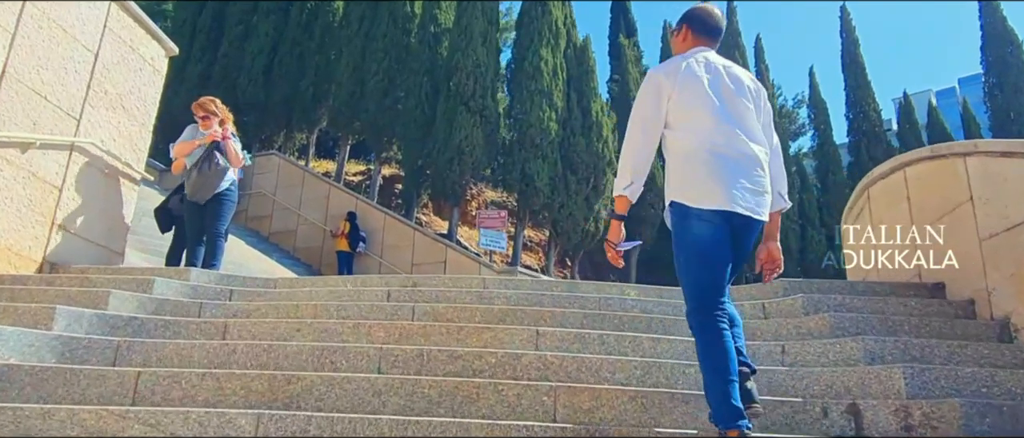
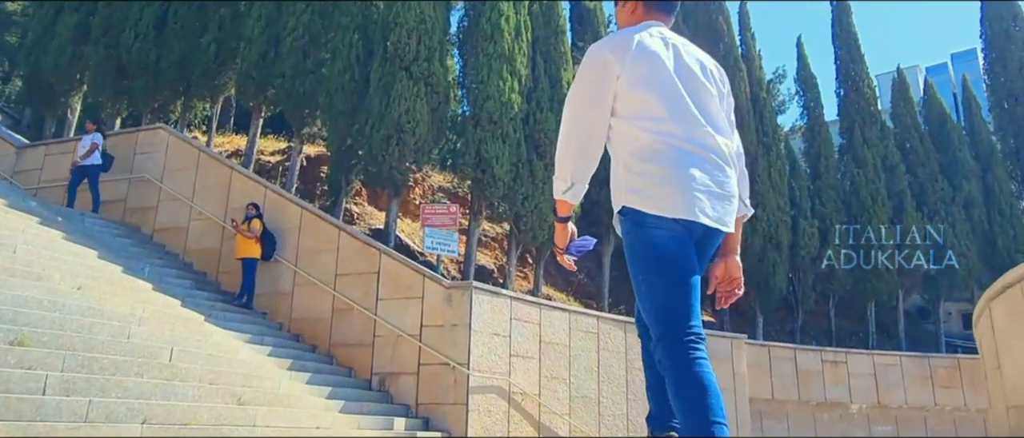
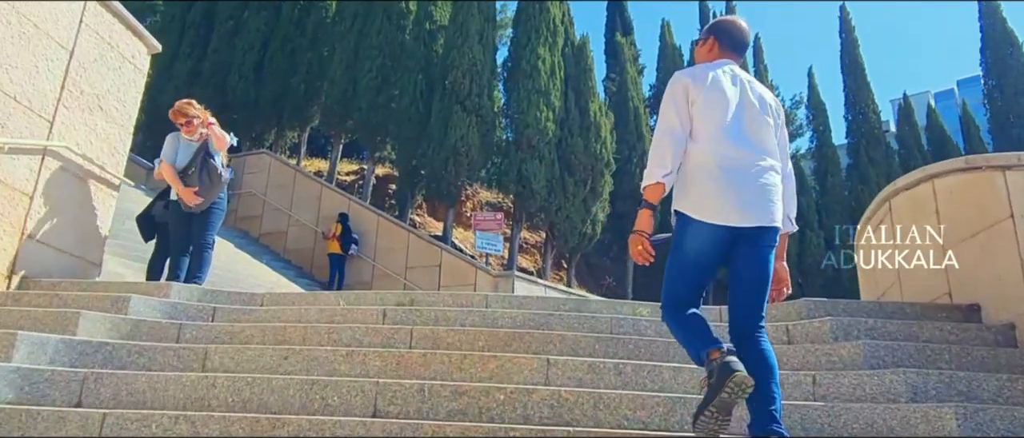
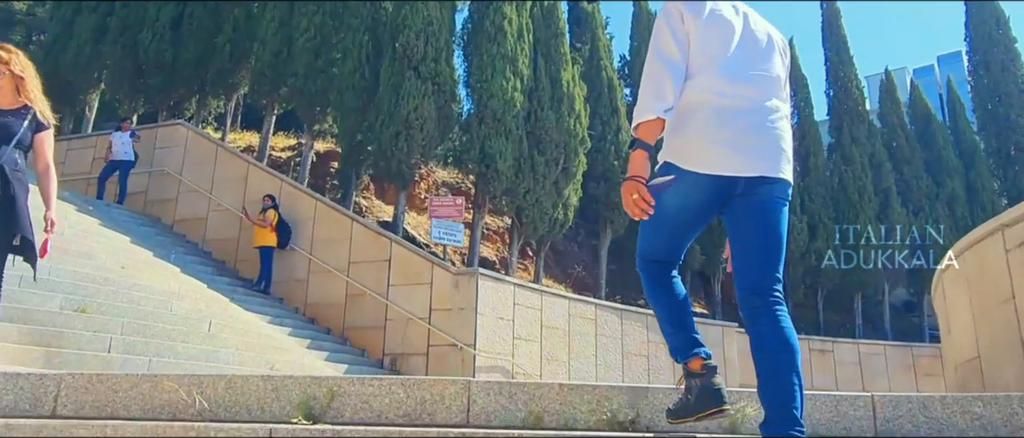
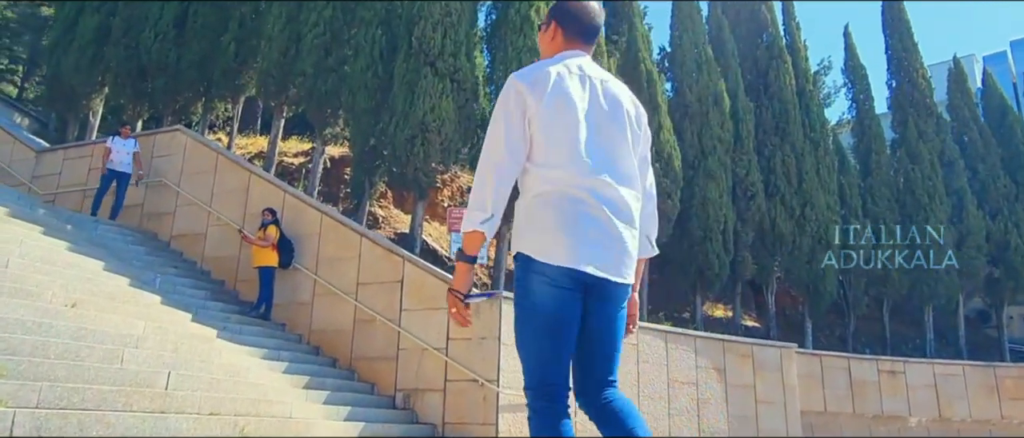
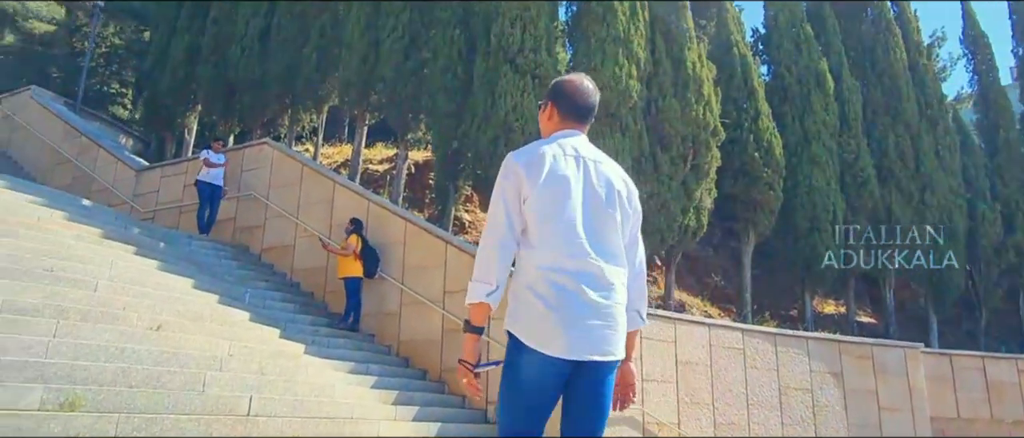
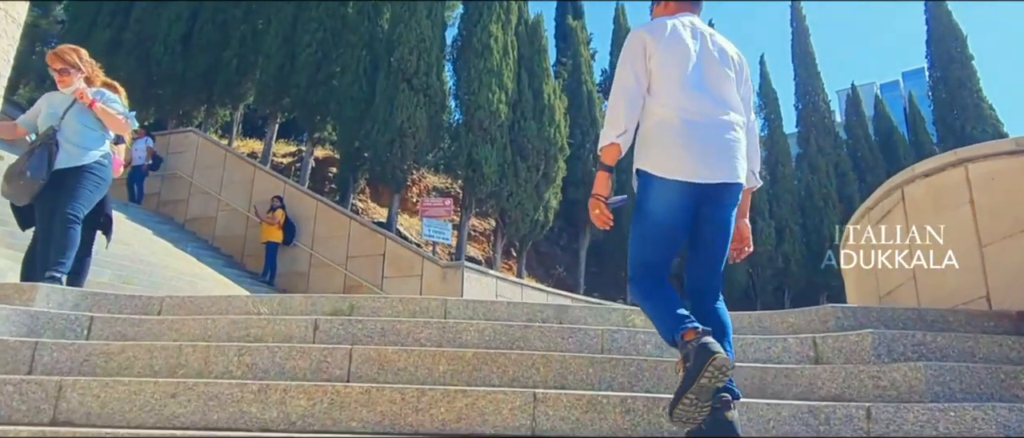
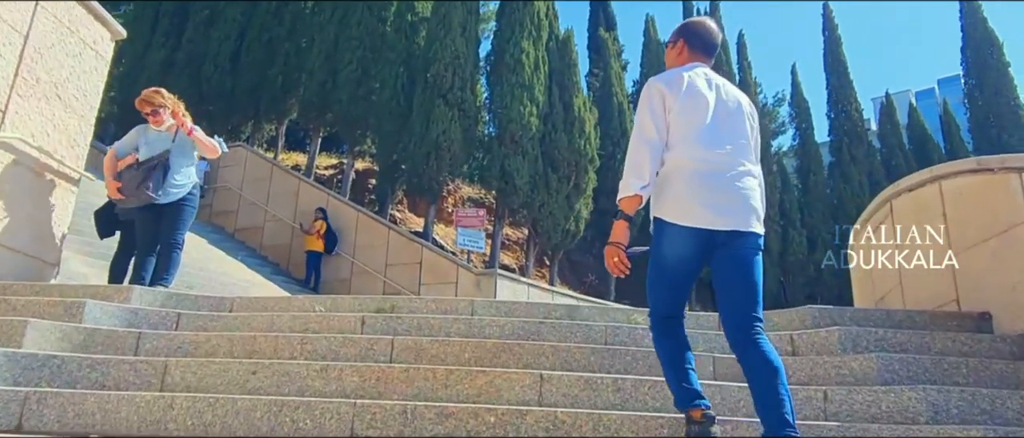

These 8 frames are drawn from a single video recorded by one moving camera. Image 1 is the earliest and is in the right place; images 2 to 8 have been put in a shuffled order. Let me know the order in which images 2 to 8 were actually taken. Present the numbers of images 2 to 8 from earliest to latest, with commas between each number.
3, 8, 7, 4, 2, 5, 6
